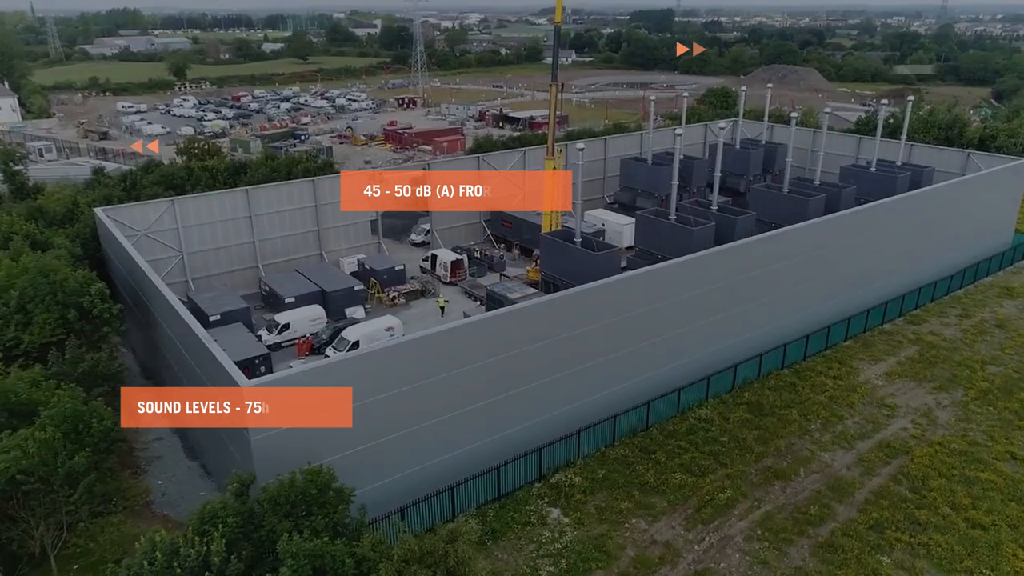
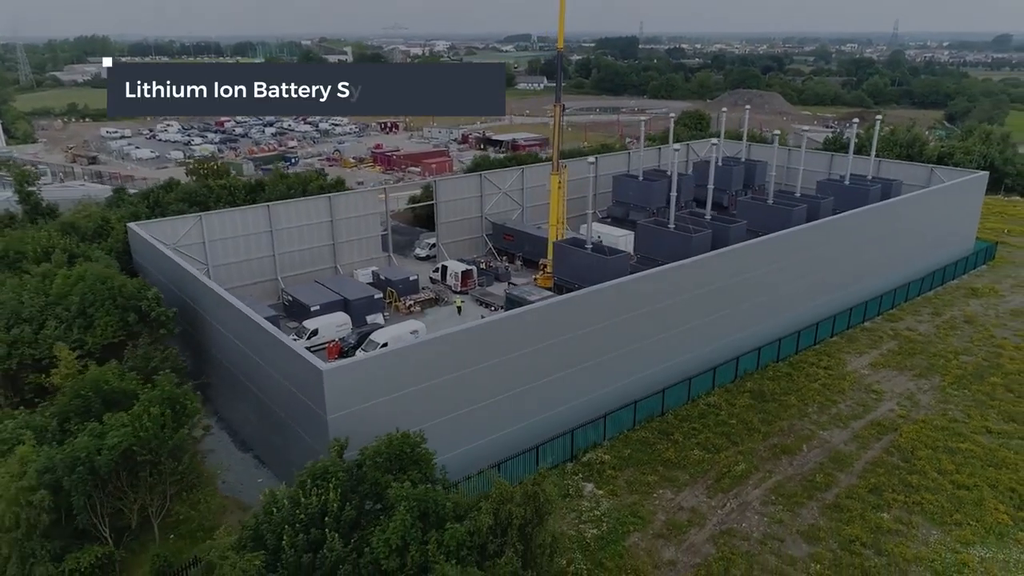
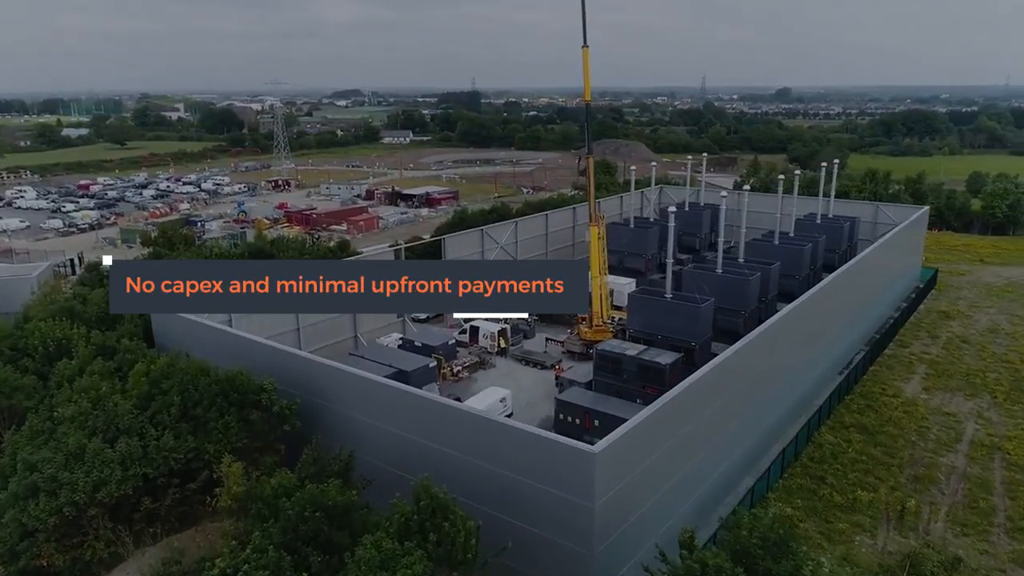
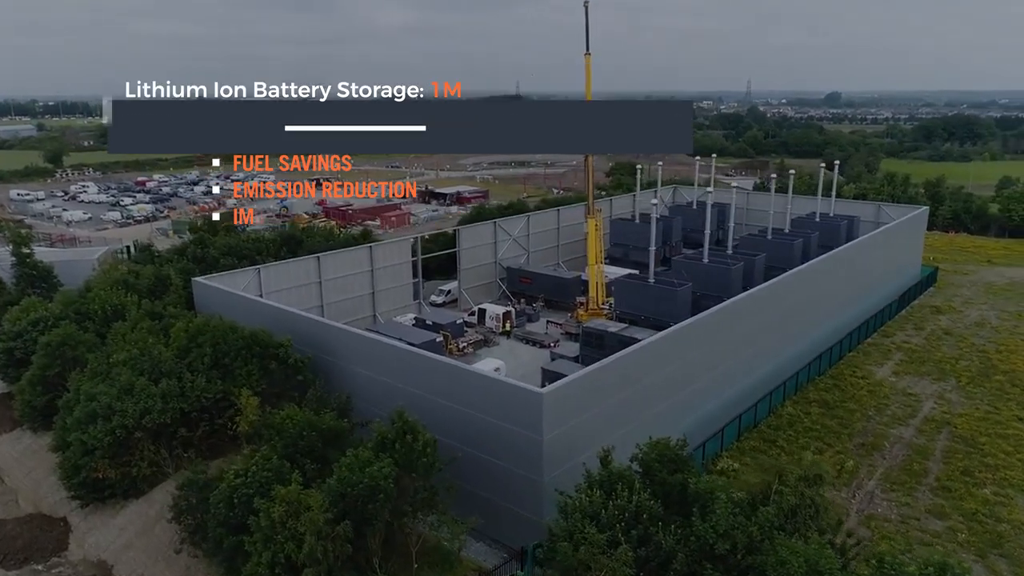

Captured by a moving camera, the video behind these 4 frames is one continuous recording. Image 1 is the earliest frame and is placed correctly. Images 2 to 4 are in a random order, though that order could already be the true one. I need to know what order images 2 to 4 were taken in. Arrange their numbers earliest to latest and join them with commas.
2, 4, 3
